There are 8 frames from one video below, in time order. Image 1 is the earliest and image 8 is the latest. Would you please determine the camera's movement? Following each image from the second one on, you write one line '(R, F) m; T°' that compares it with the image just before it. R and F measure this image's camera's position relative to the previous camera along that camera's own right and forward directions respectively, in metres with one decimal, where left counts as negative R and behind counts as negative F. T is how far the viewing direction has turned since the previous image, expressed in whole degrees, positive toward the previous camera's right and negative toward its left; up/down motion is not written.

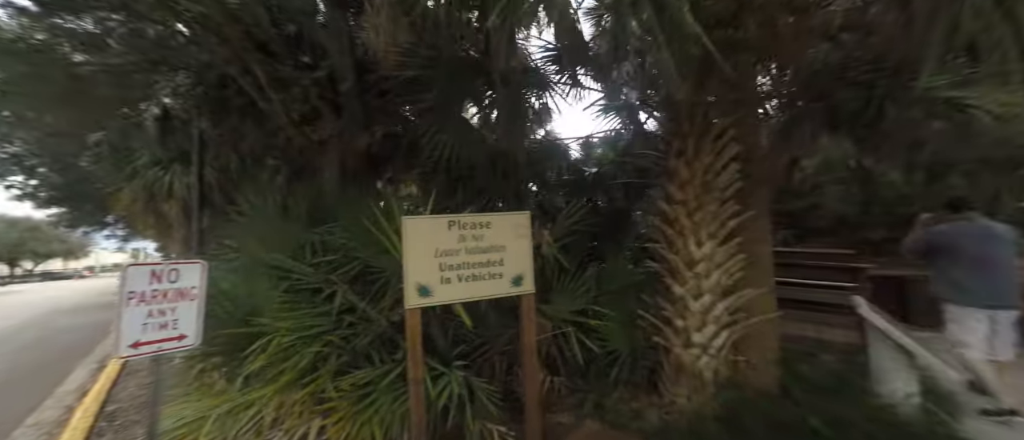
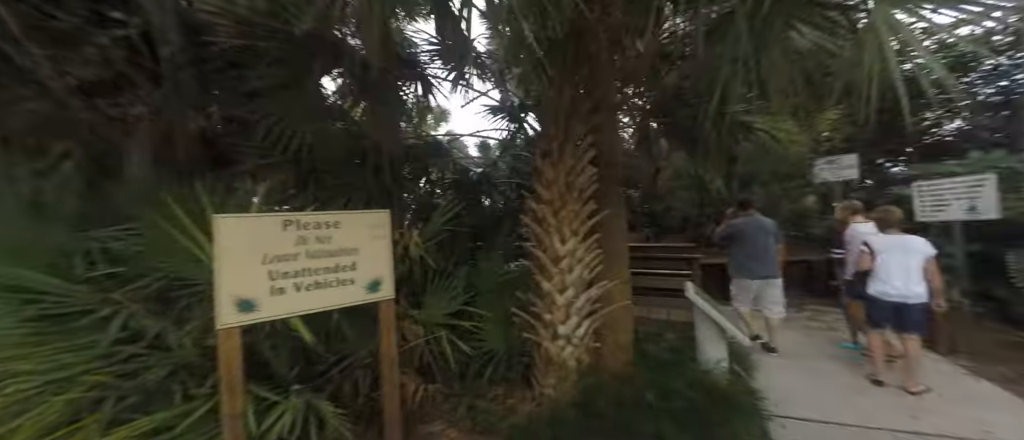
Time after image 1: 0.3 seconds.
(+0.2, +0.1) m; +16°
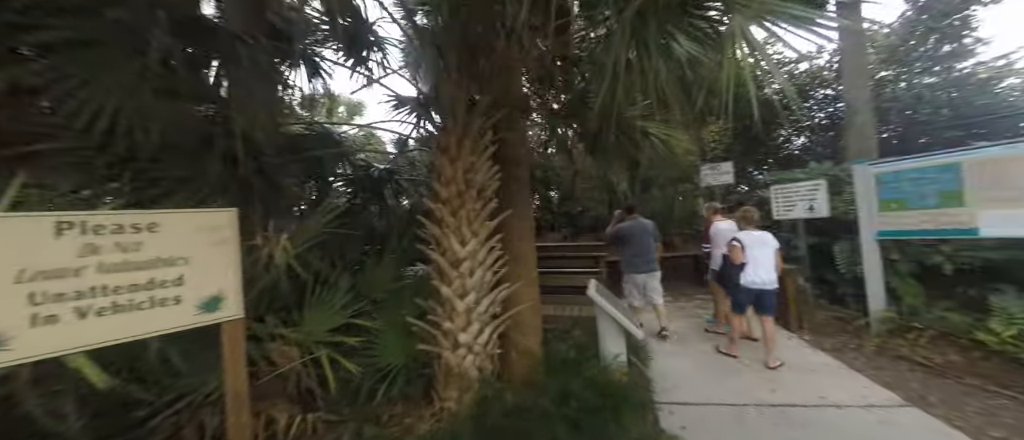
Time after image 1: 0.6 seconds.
(+0.2, +0.1) m; +12°
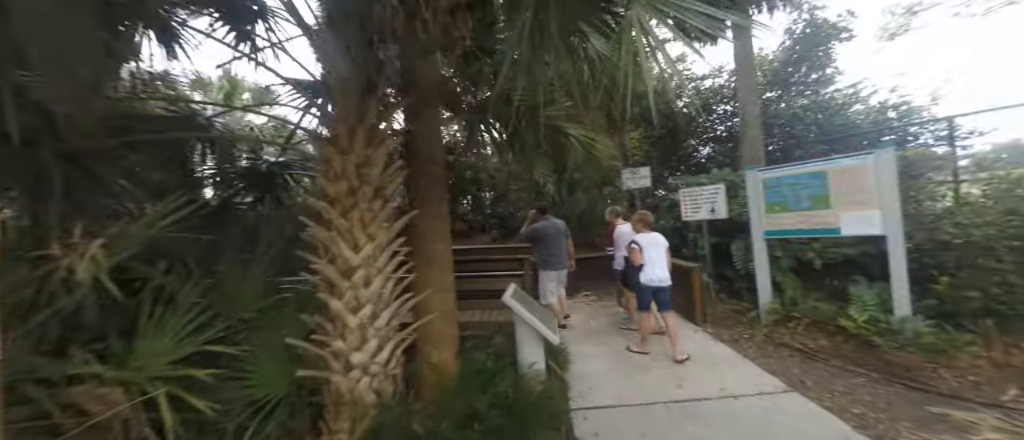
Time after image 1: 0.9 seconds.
(+0.2, +0.2) m; +10°
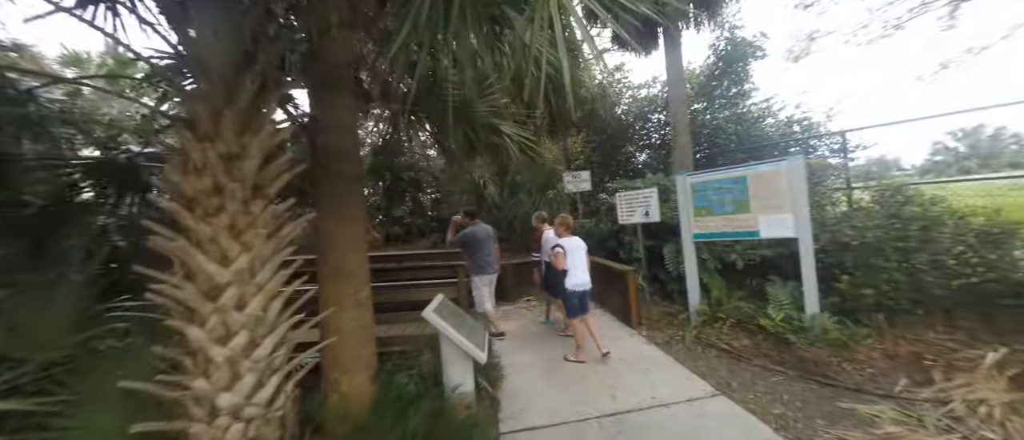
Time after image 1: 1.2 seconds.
(+0.2, +0.2) m; +8°
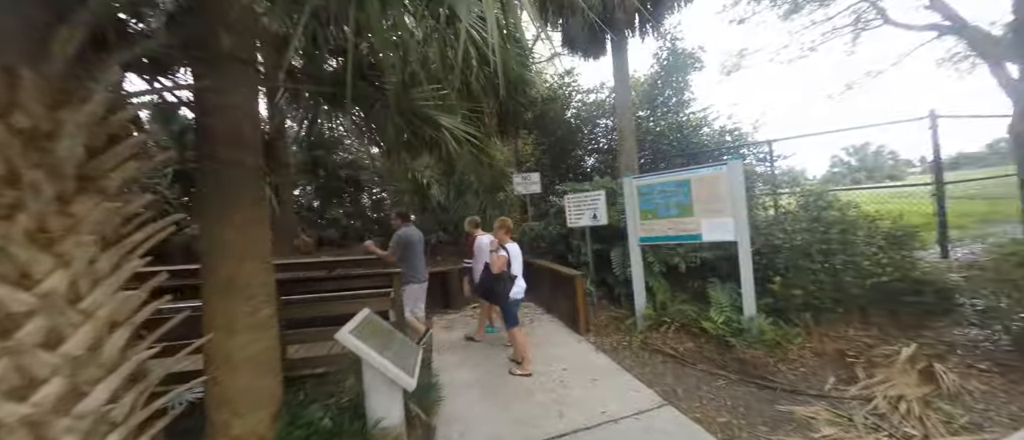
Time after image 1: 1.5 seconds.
(+0.1, +0.2) m; +8°
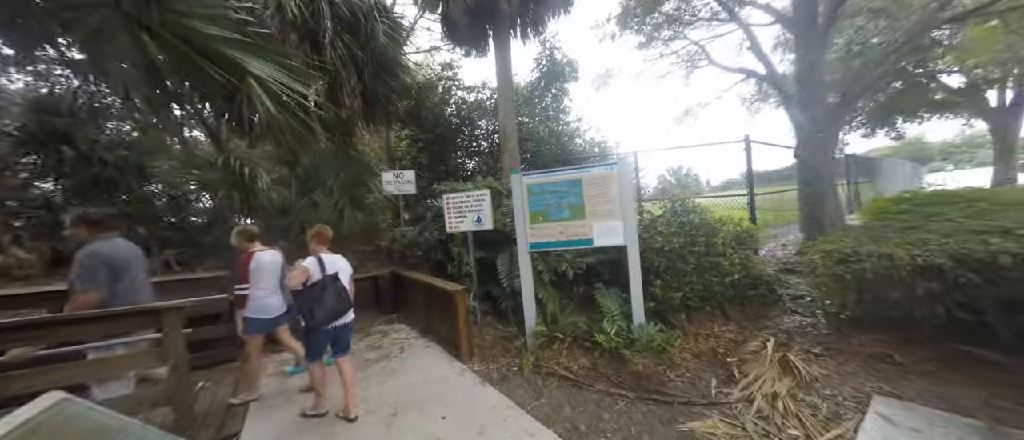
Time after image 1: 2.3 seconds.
(+0.1, +0.7) m; +20°
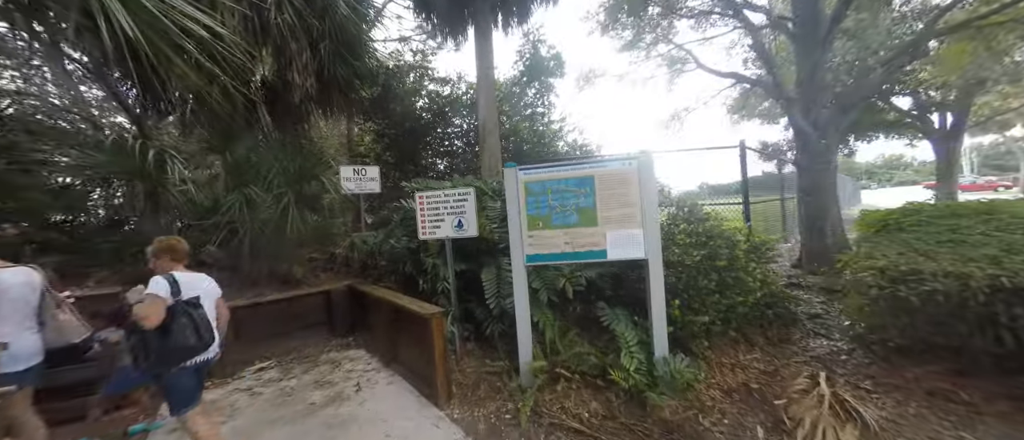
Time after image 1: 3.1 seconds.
(-0.2, +0.7) m; +5°
